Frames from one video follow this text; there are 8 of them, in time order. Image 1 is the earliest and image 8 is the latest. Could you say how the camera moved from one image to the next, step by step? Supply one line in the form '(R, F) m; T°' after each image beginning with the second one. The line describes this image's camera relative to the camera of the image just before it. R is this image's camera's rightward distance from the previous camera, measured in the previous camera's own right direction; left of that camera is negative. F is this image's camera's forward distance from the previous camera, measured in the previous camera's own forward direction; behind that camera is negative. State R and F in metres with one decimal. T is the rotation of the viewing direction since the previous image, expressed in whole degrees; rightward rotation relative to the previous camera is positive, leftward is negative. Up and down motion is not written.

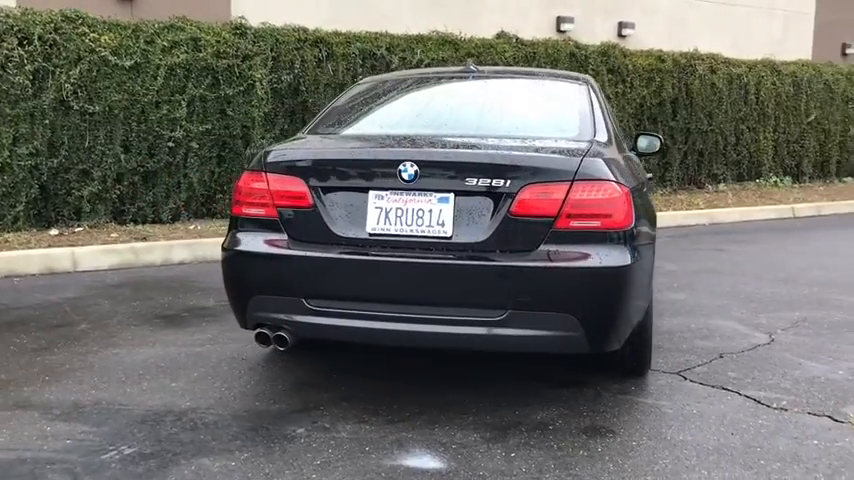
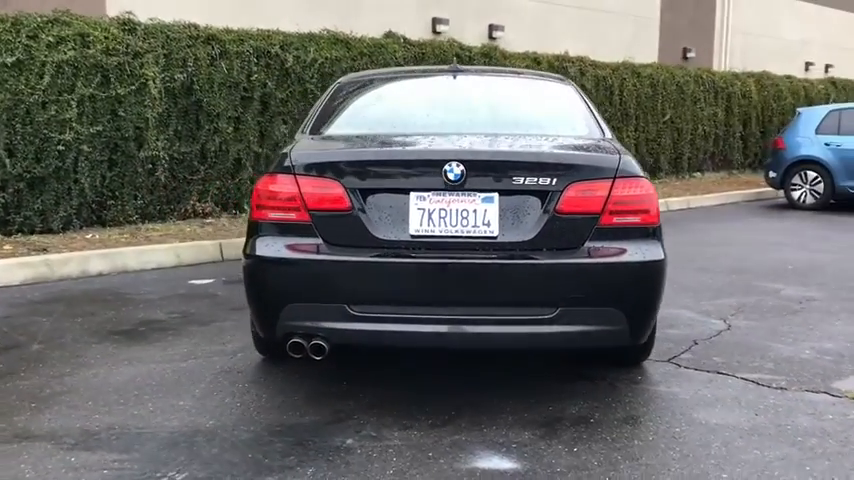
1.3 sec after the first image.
(-0.8, +0.1) m; +11°
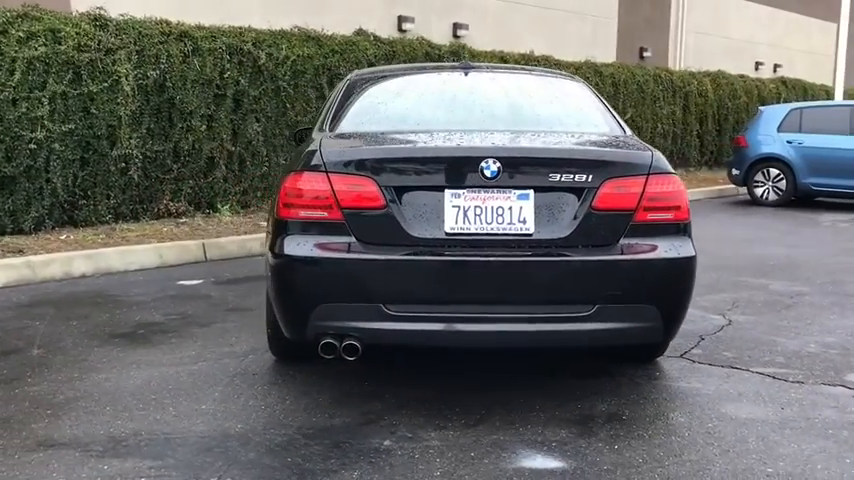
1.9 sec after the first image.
(-0.3, 0.0) m; +3°
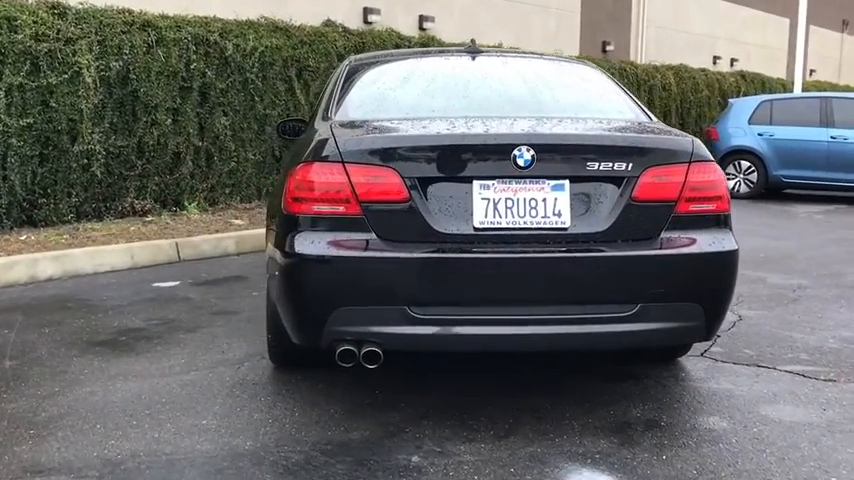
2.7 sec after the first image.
(-0.3, +0.3) m; +3°
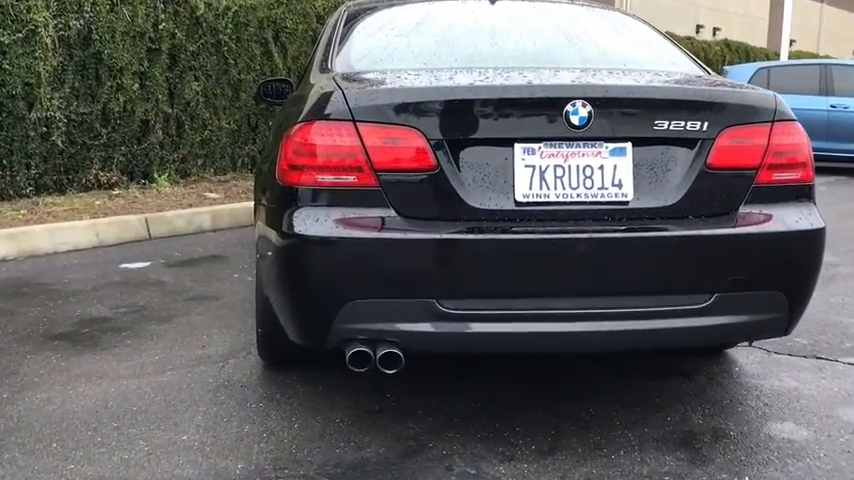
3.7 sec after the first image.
(-0.2, +0.6) m; +2°
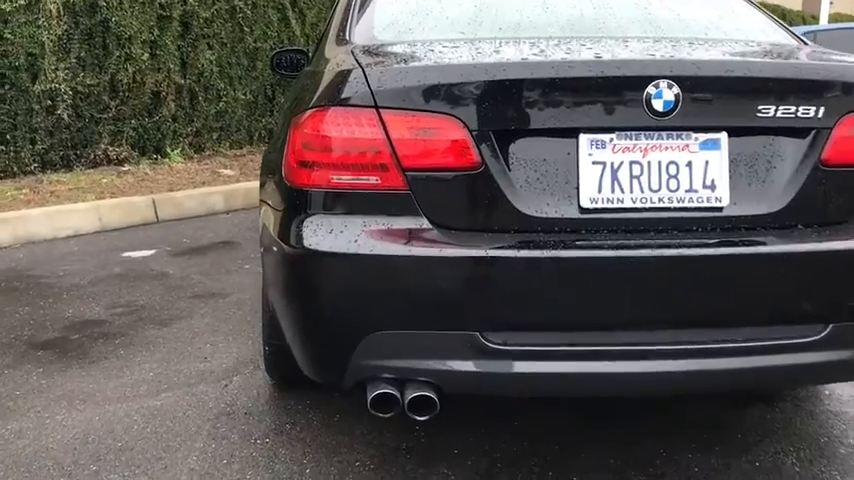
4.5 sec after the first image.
(0.0, +0.5) m; -1°
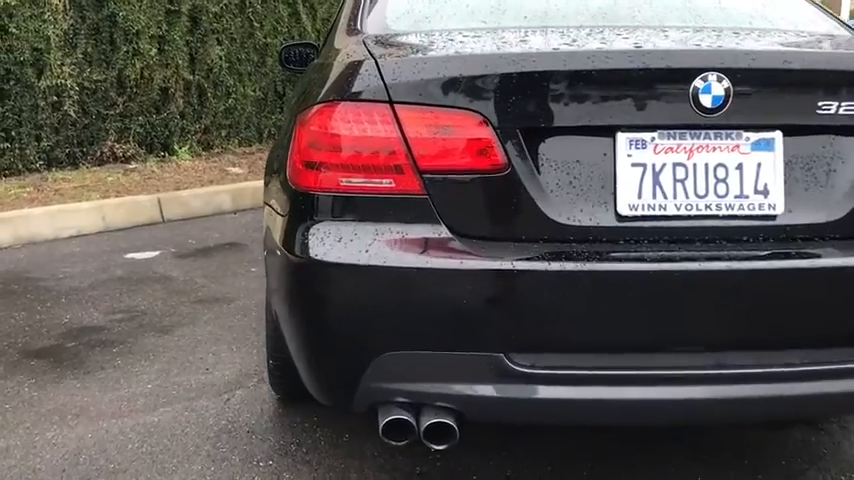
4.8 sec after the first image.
(0.0, +0.2) m; -1°
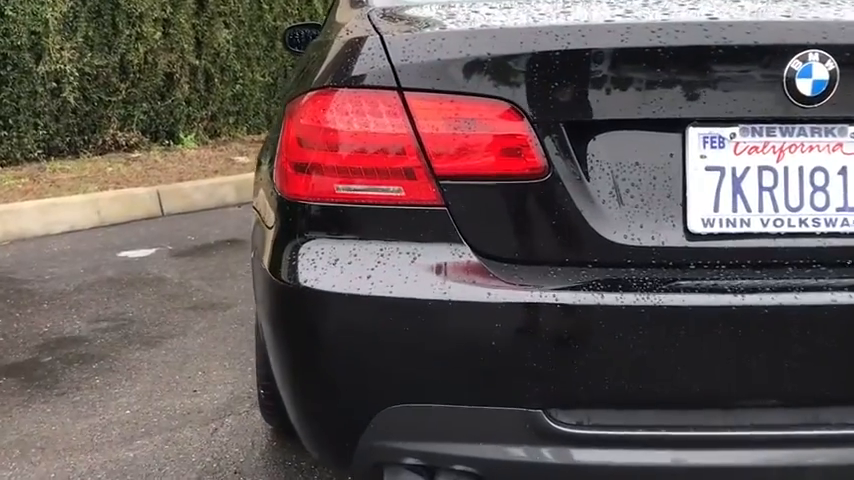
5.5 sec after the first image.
(0.0, +0.4) m; -1°
